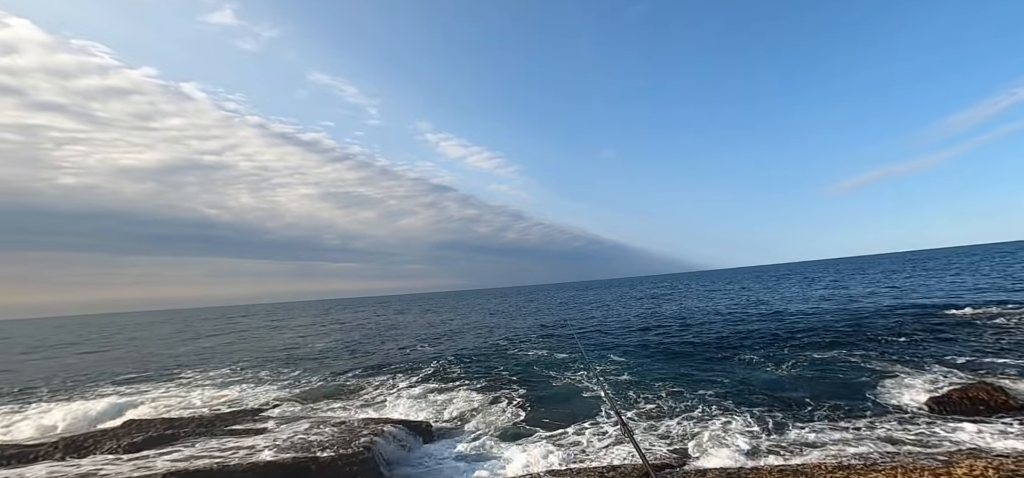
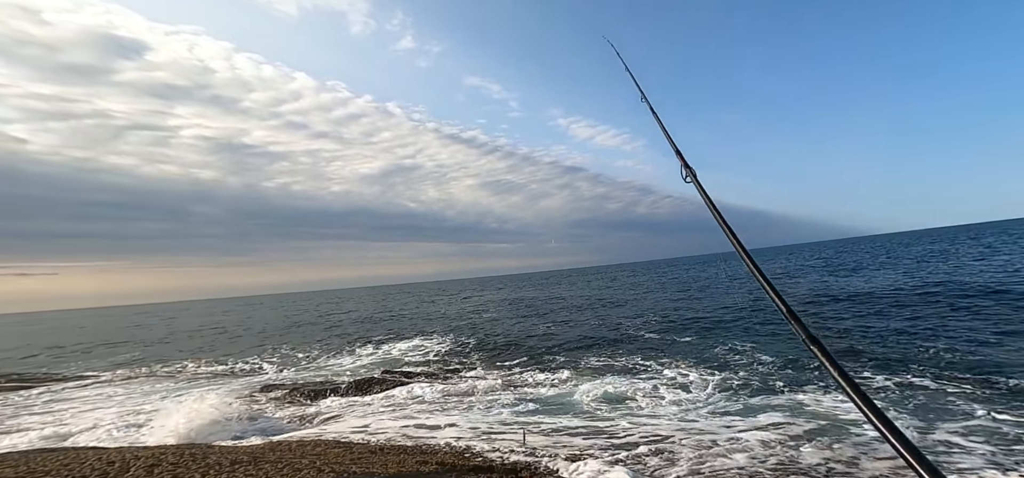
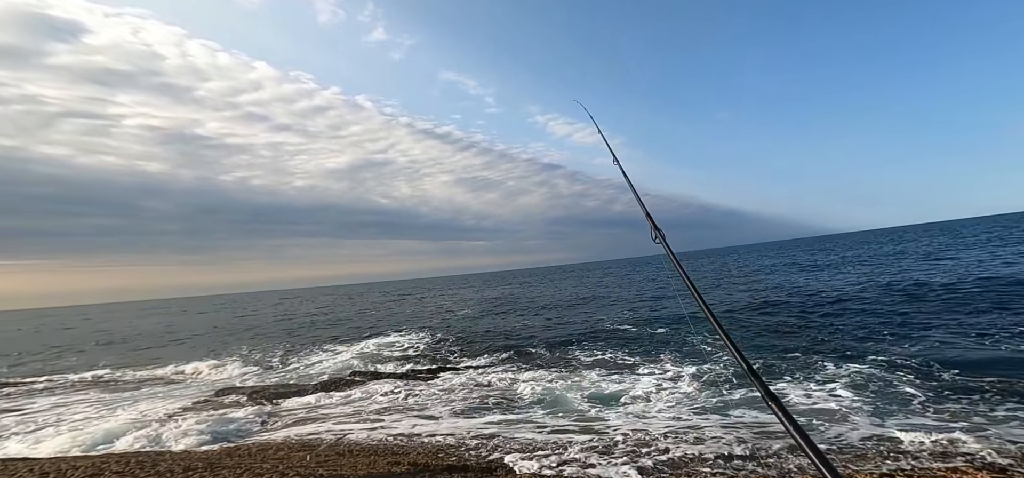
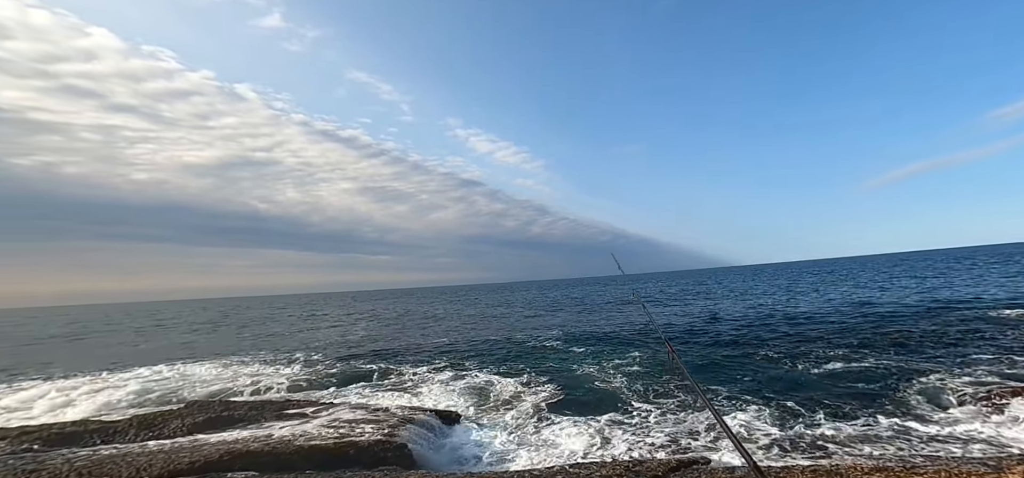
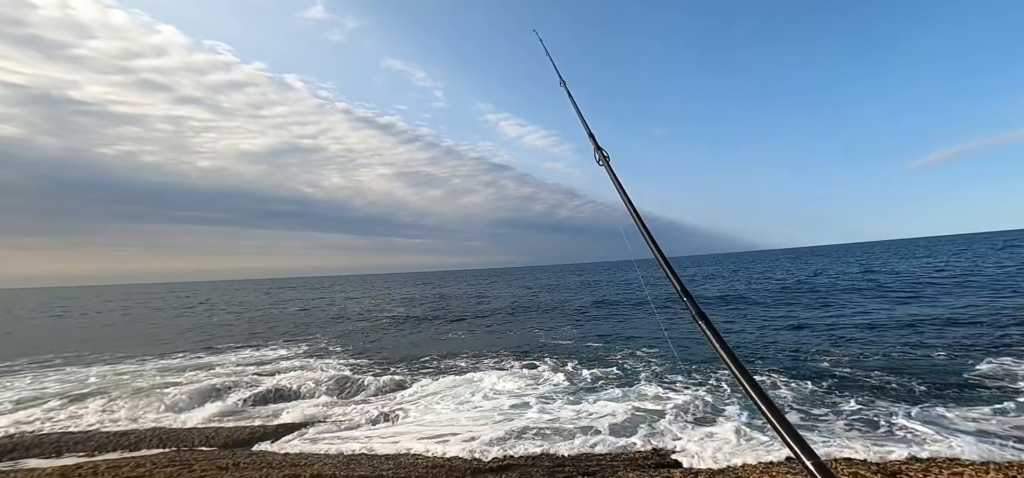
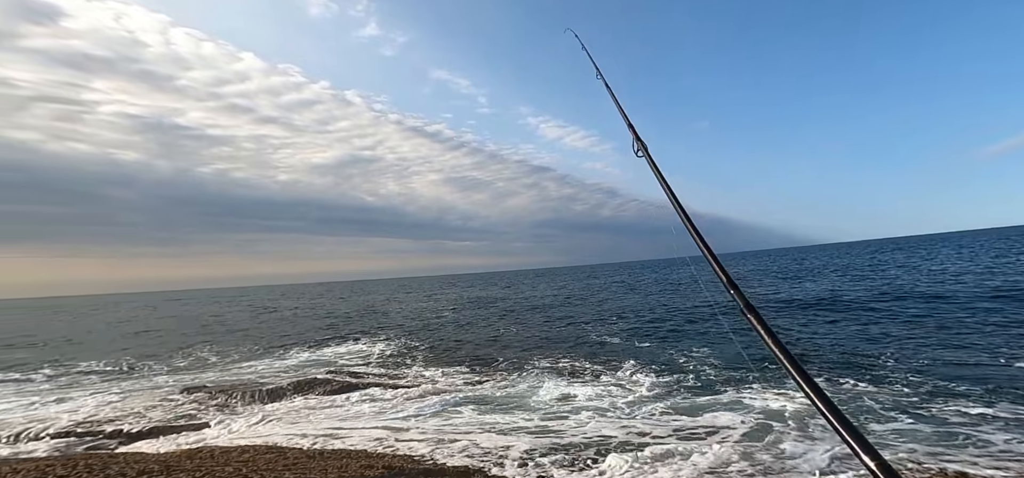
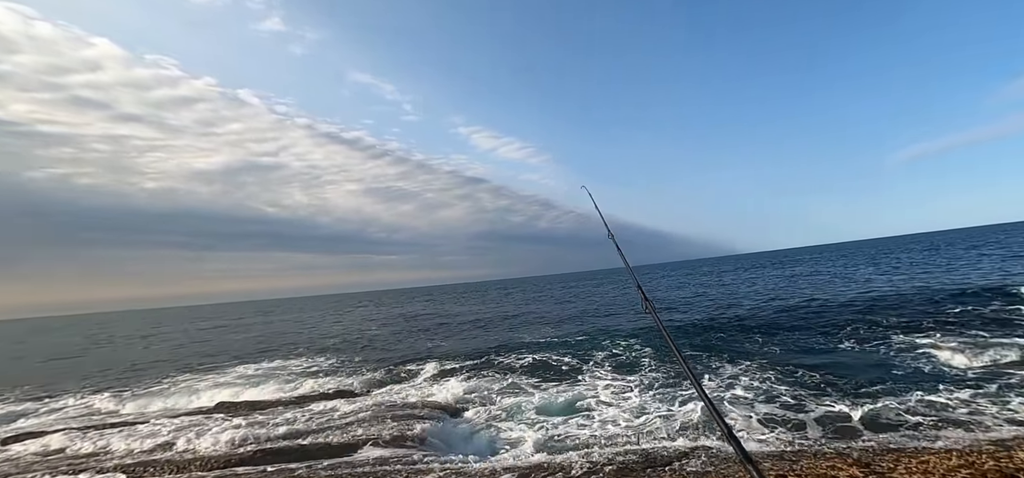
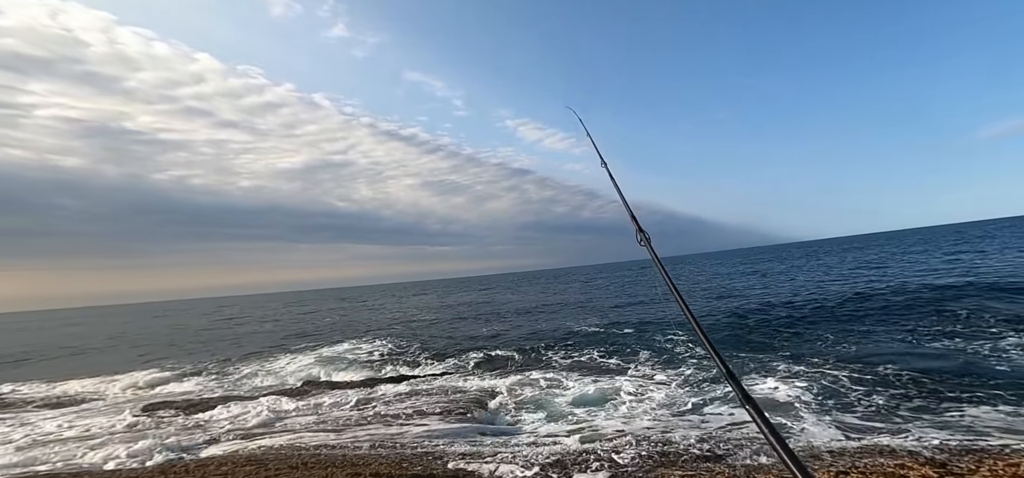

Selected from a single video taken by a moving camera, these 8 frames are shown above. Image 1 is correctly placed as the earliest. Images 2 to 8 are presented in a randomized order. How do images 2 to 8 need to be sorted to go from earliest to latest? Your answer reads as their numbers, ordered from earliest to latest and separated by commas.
4, 5, 6, 2, 3, 8, 7
